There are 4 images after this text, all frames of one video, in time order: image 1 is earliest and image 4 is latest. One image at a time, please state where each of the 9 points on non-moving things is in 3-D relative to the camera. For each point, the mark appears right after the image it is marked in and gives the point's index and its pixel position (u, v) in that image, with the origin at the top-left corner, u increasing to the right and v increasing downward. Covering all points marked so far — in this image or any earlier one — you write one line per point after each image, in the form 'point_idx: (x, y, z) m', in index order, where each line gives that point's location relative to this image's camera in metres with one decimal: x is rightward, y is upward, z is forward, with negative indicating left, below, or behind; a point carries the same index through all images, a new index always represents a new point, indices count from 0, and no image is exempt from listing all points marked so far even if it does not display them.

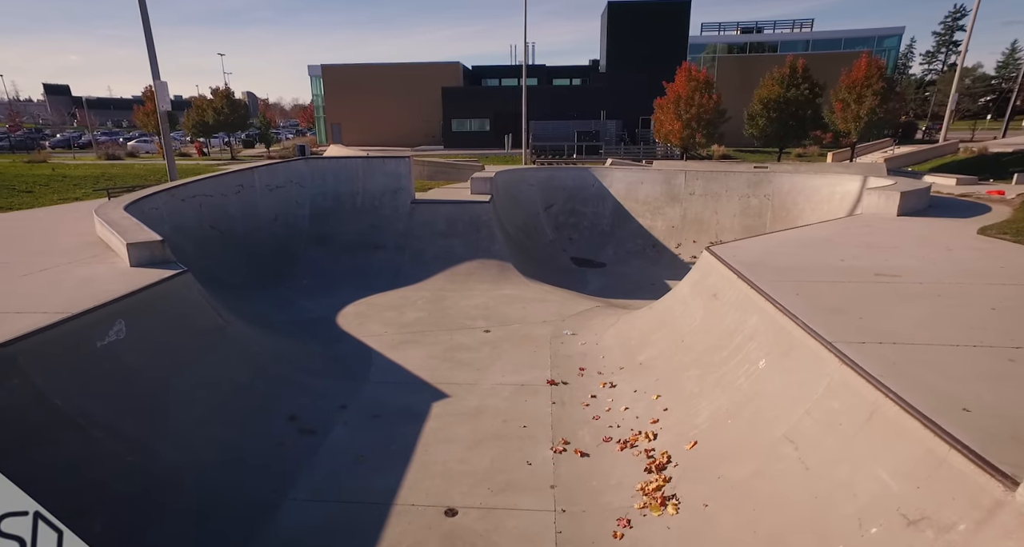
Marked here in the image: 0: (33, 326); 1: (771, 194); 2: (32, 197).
0: (-4.7, -0.5, +5.3) m
1: (+8.6, +2.6, +17.7) m
2: (-13.6, +2.1, +15.3) m
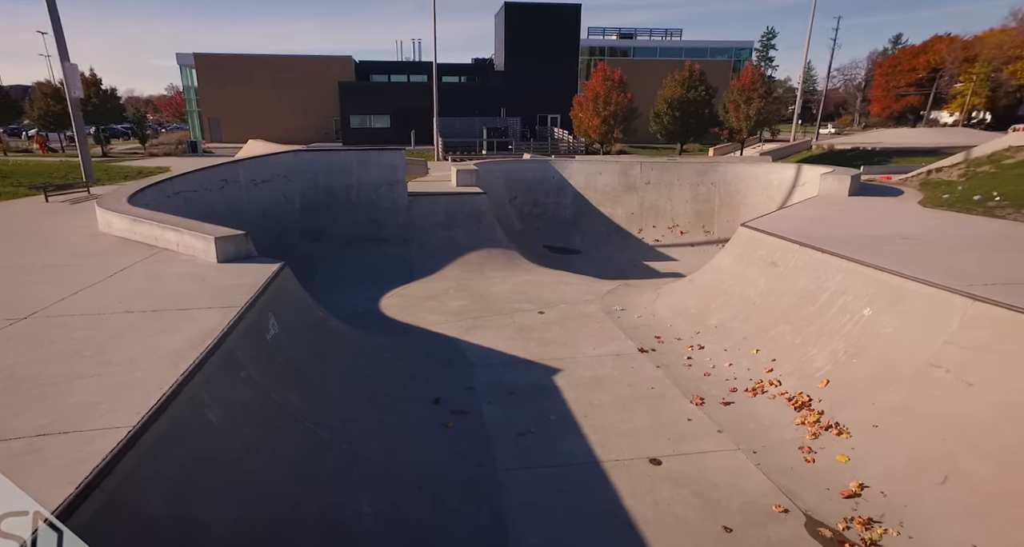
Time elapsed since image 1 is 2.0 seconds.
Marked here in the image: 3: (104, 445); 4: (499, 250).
0: (-2.7, -0.4, +4.9) m
1: (+7.6, +3.4, +19.8) m
2: (-13.6, +1.8, +12.7) m
3: (-2.3, -0.9, +3.0) m
4: (-0.3, +0.6, +13.9) m
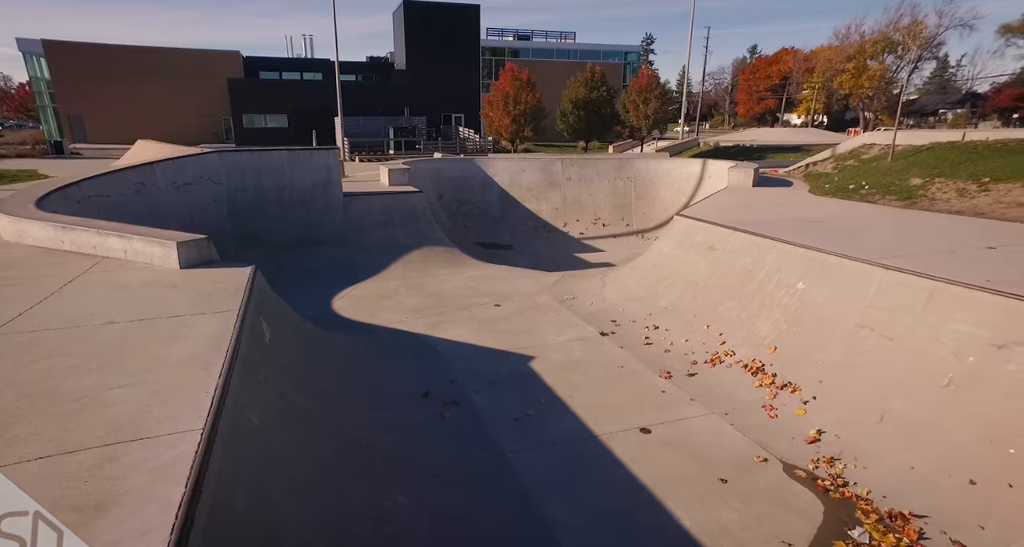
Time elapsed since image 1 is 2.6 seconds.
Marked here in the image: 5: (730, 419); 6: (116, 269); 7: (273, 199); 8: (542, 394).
0: (-2.5, -0.5, +4.7) m
1: (+4.8, +3.8, +21.1) m
2: (-14.8, +1.2, +10.5) m
3: (-1.8, -0.9, +2.9) m
4: (-1.8, +0.7, +13.9) m
5: (+2.6, -1.7, +6.4) m
6: (-4.7, +0.1, +6.4) m
7: (-5.8, +1.8, +13.0) m
8: (+0.4, -1.6, +7.0) m
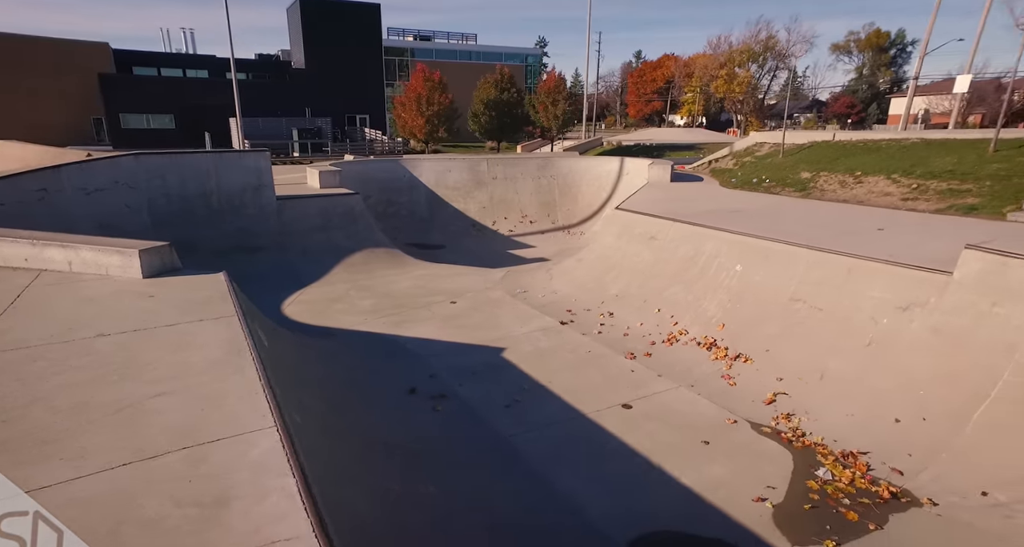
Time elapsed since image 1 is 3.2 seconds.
0: (-2.4, -0.5, +4.5) m
1: (+1.8, +4.0, +22.0) m
2: (-15.5, +0.6, +8.2) m
3: (-1.4, -0.9, +2.9) m
4: (-3.3, +0.6, +13.8) m
5: (+2.4, -1.5, +7.1) m
6: (-4.9, -0.1, +5.9) m
7: (-7.1, +1.6, +12.2) m
8: (+0.1, -1.5, +7.3) m
